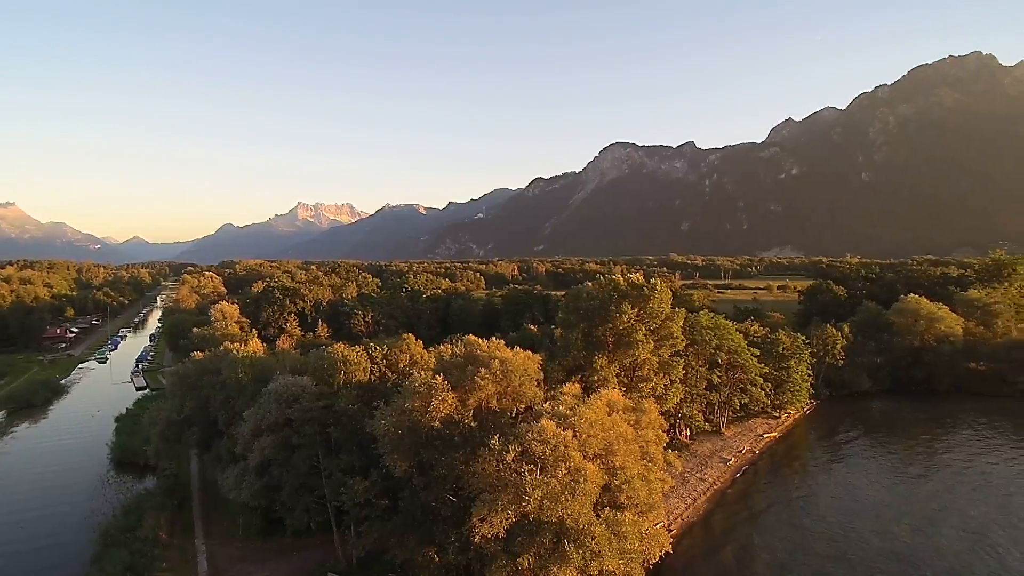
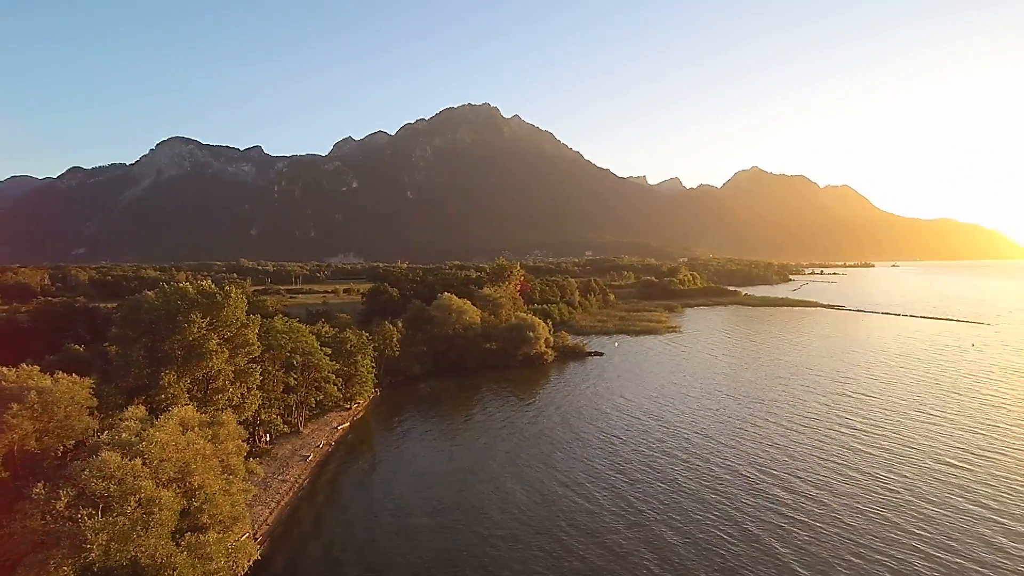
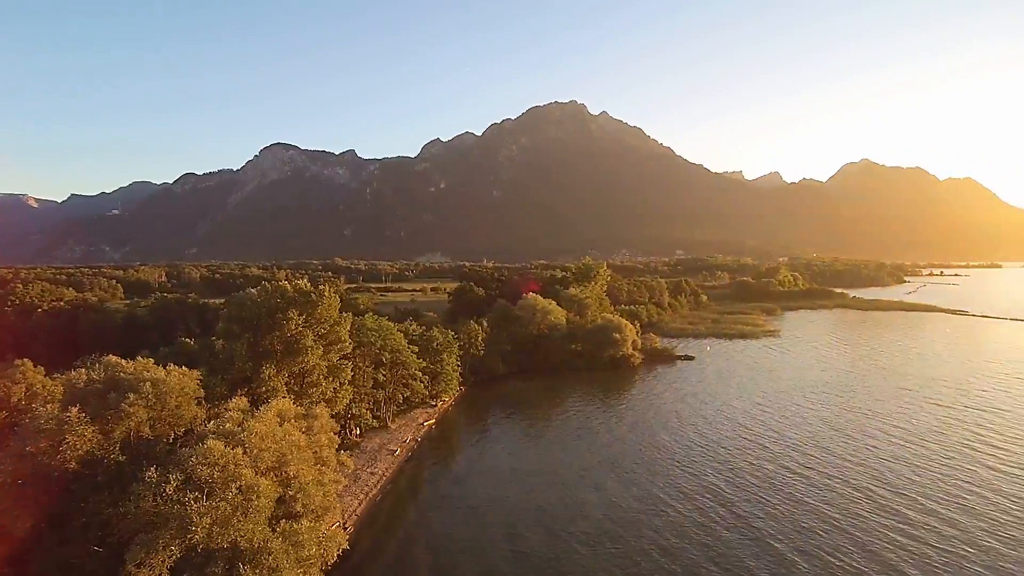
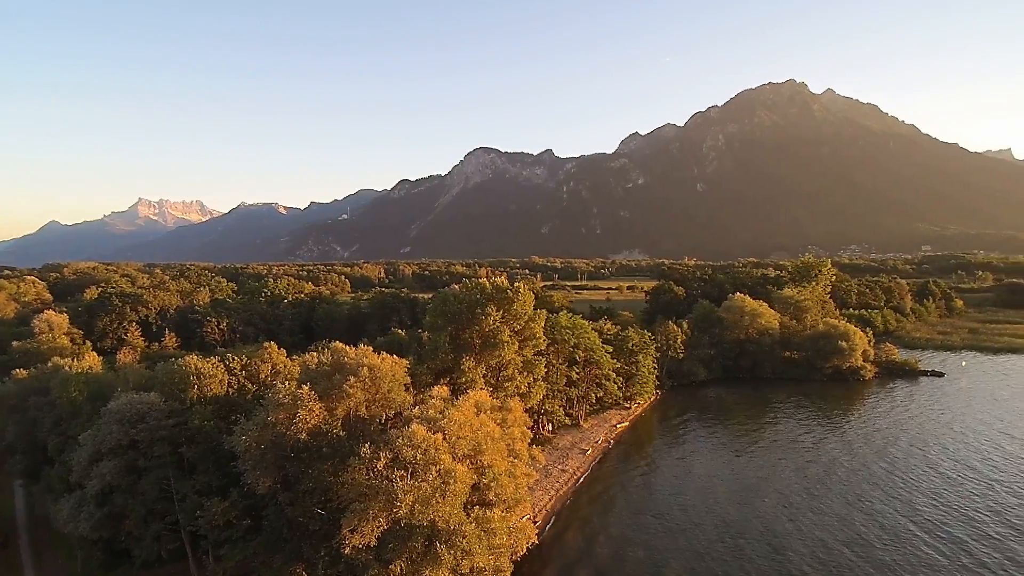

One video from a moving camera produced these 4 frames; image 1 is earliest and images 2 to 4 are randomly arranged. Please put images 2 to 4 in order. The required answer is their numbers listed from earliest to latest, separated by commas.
4, 3, 2
